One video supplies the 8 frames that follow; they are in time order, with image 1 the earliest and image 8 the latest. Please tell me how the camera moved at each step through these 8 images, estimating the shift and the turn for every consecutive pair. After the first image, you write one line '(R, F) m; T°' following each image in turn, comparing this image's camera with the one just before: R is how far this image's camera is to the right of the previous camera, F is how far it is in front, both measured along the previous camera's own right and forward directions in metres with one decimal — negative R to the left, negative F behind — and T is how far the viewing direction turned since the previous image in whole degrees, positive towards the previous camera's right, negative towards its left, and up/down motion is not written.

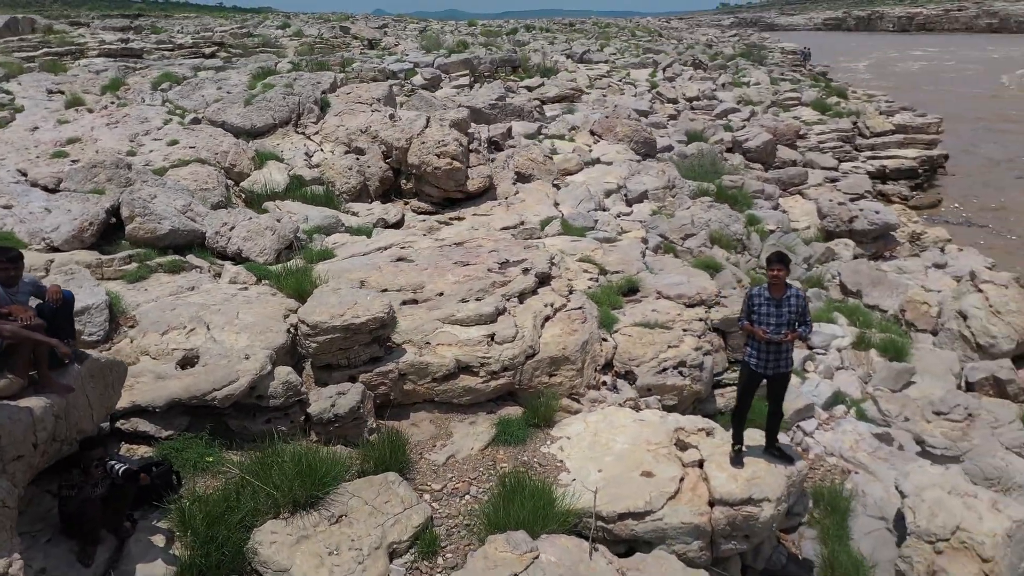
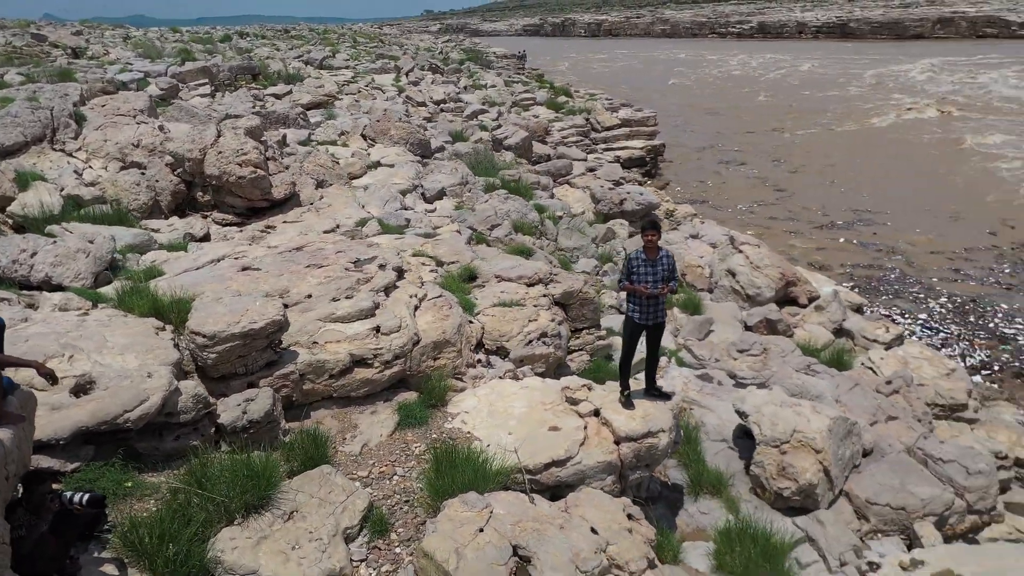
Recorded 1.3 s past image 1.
(-0.9, -0.2) m; +18°
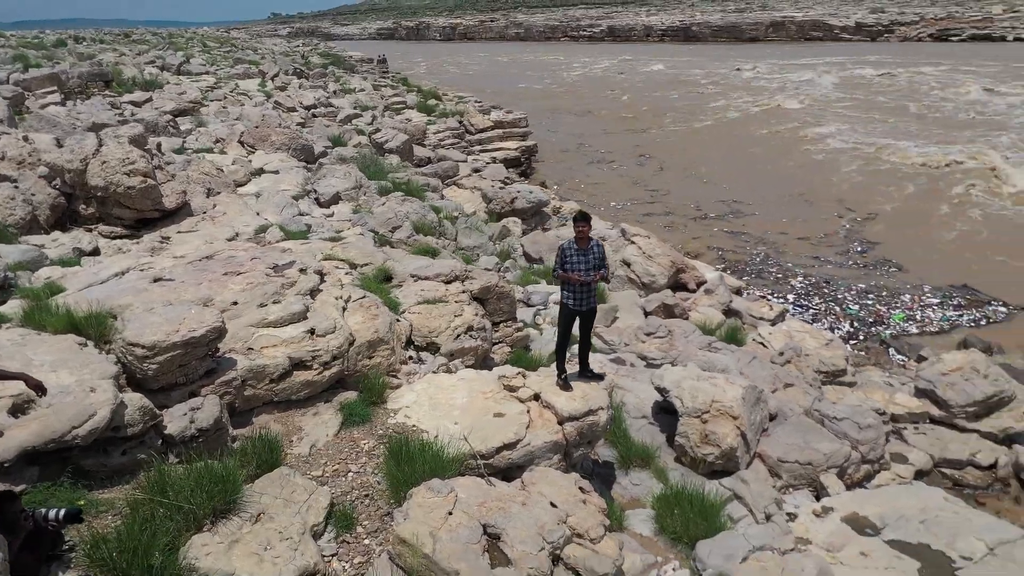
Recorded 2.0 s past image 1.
(-0.4, -0.2) m; +9°
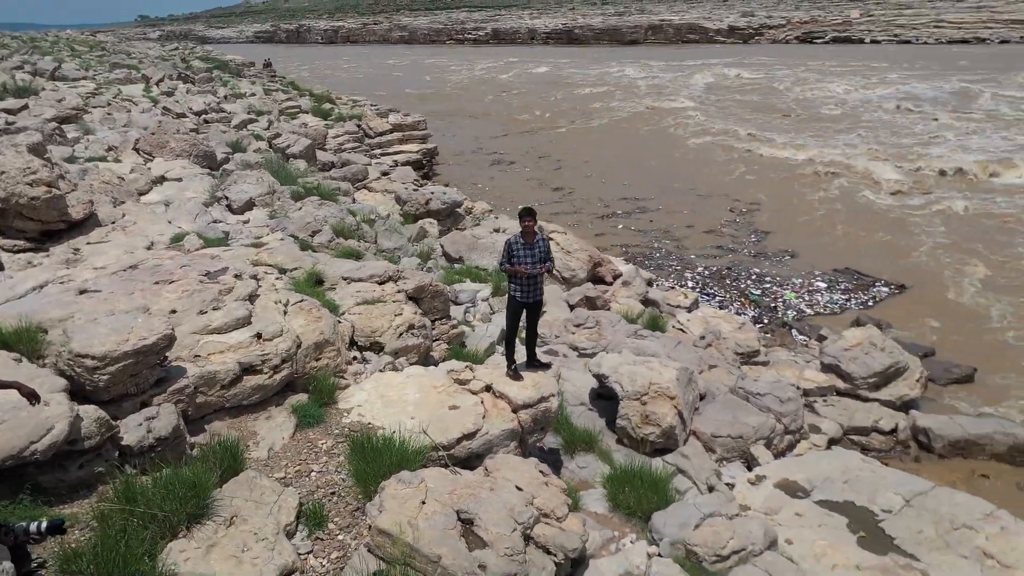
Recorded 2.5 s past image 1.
(-0.3, -0.1) m; +7°
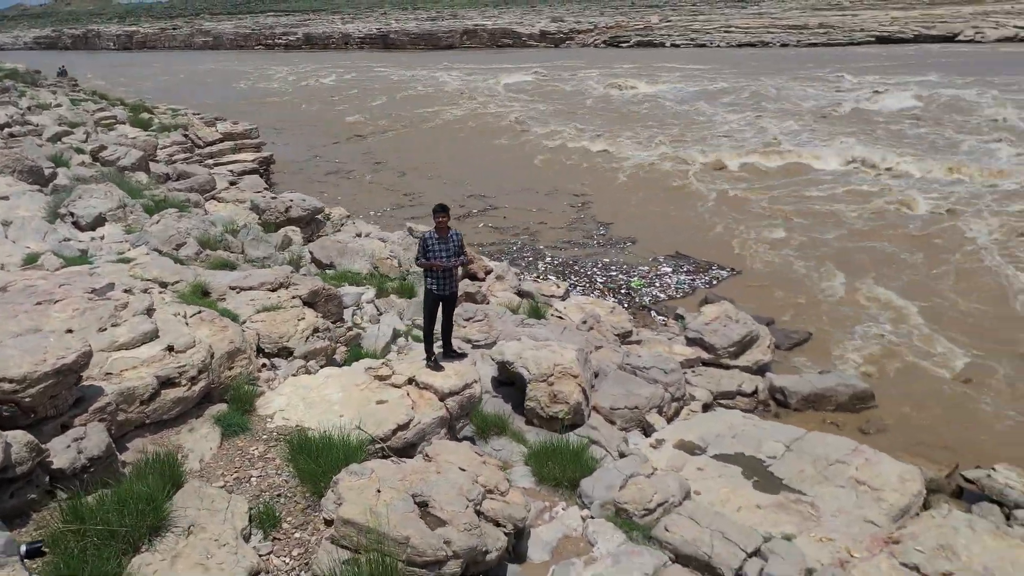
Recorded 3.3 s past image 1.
(-0.5, -0.2) m; +12°
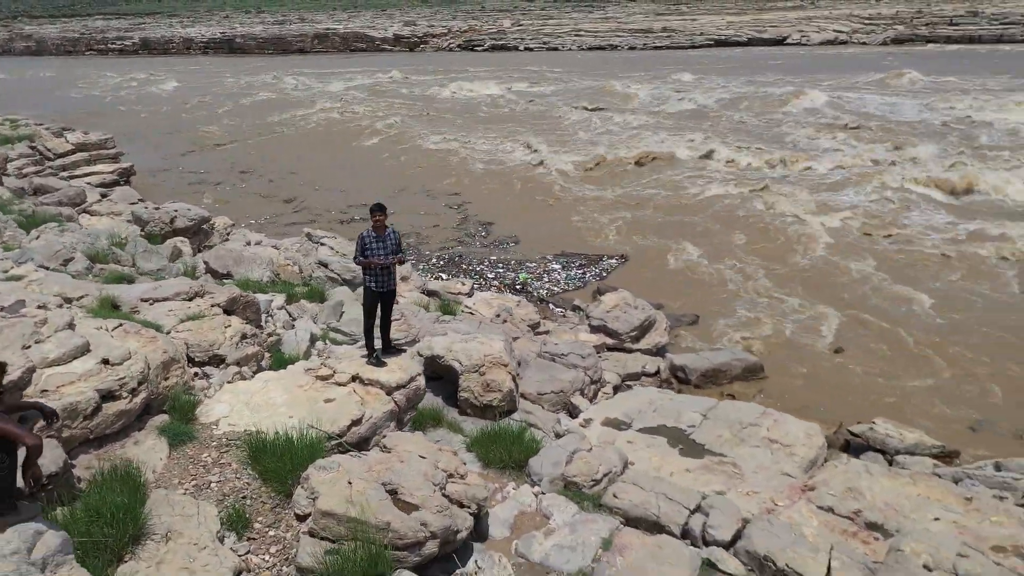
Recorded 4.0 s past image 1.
(-0.5, -0.2) m; +9°
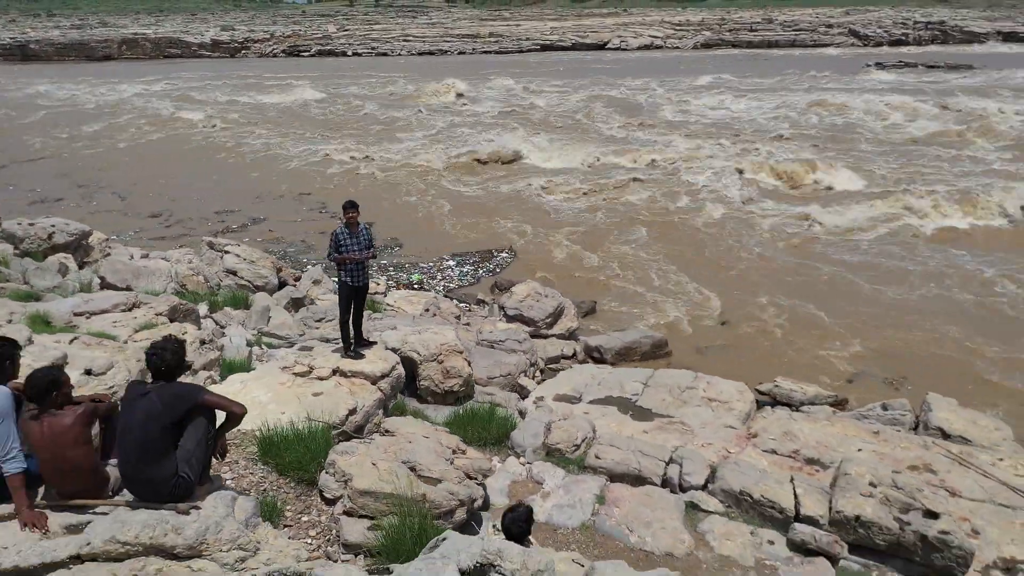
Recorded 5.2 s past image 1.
(-0.9, -0.3) m; +11°
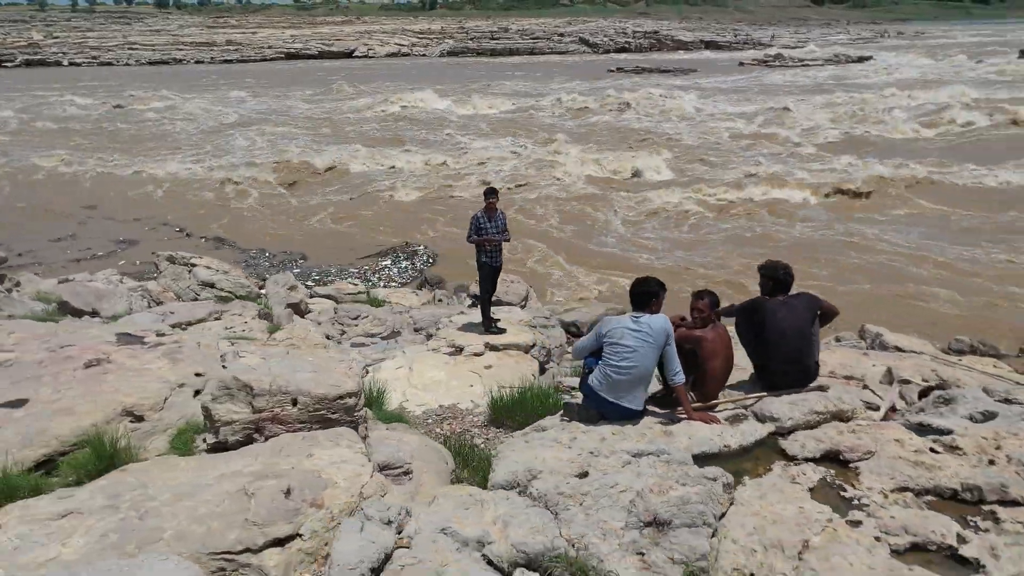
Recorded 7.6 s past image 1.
(-2.7, -0.2) m; +18°
